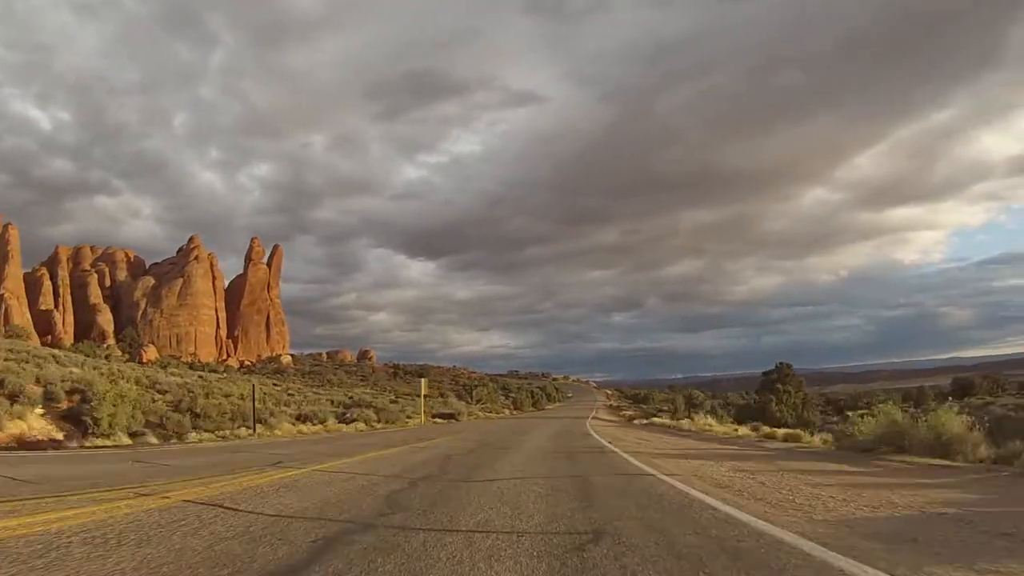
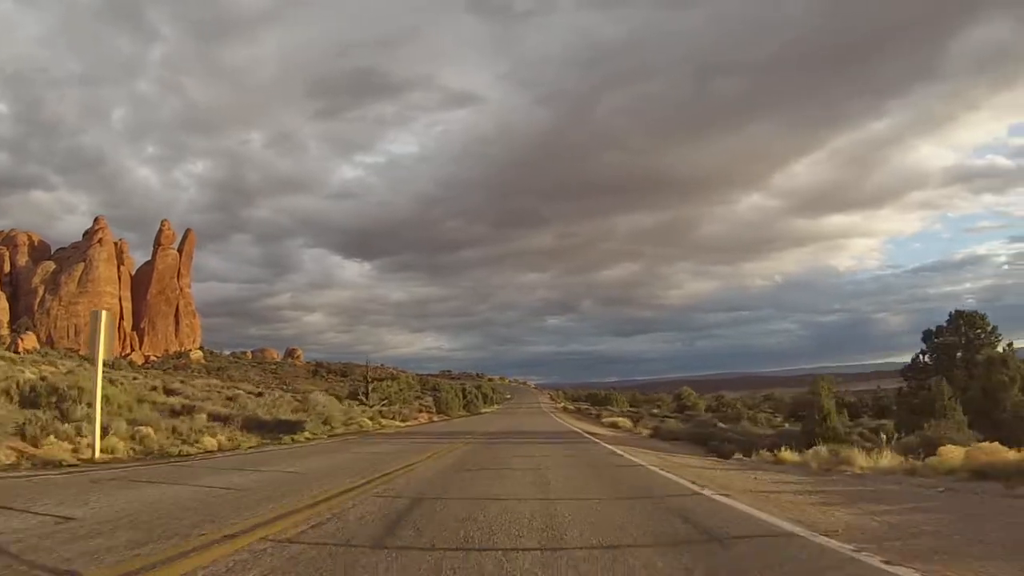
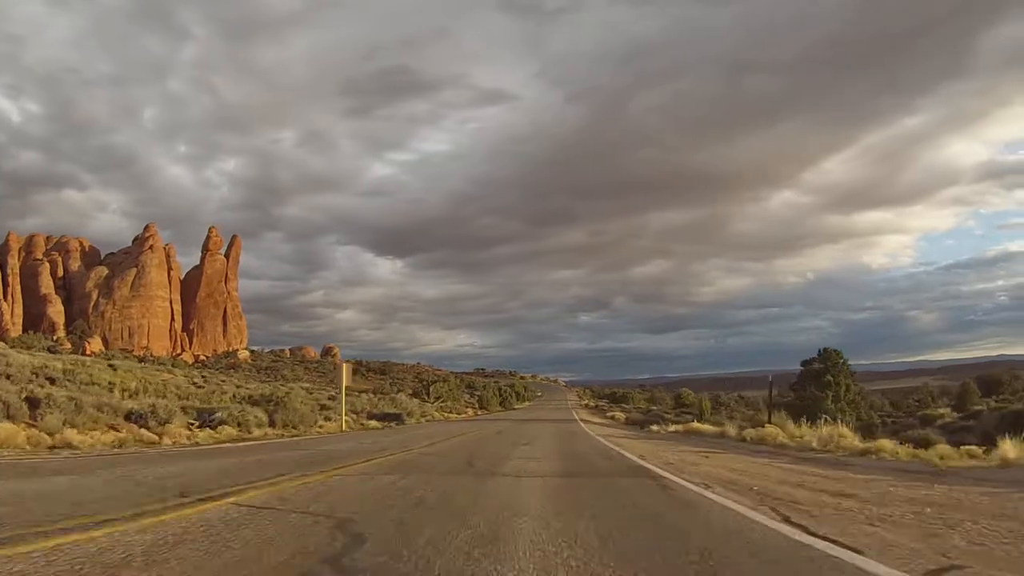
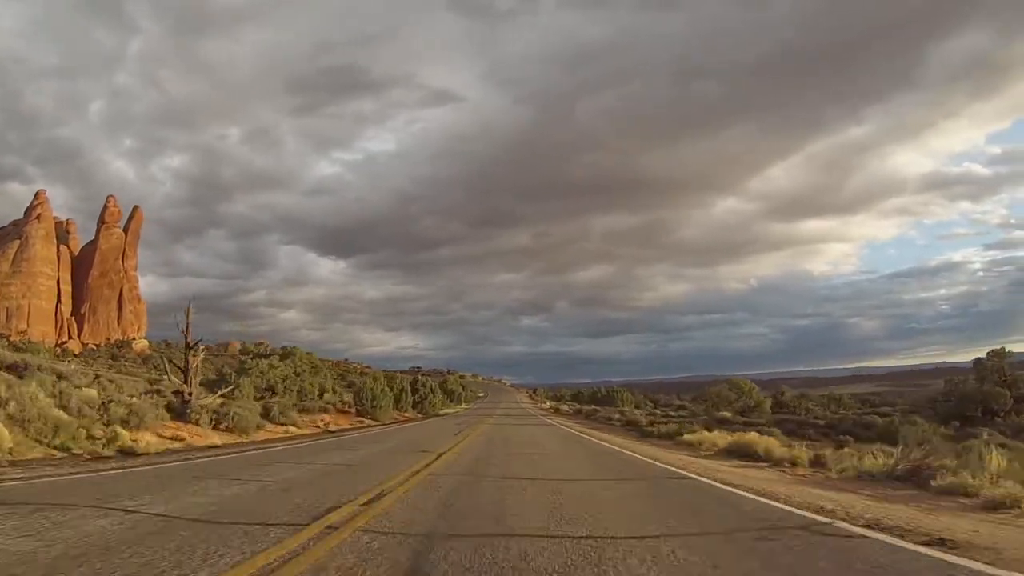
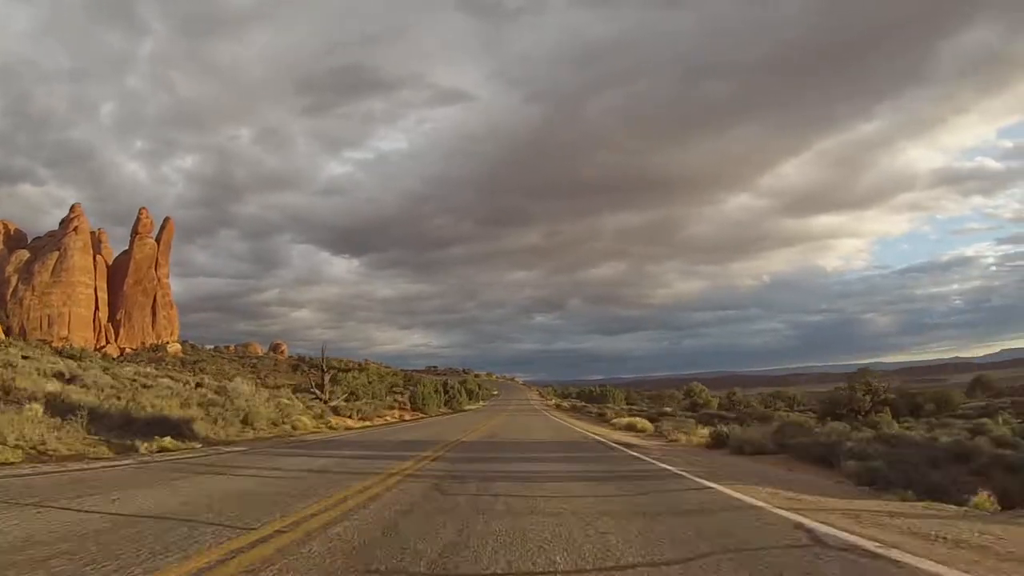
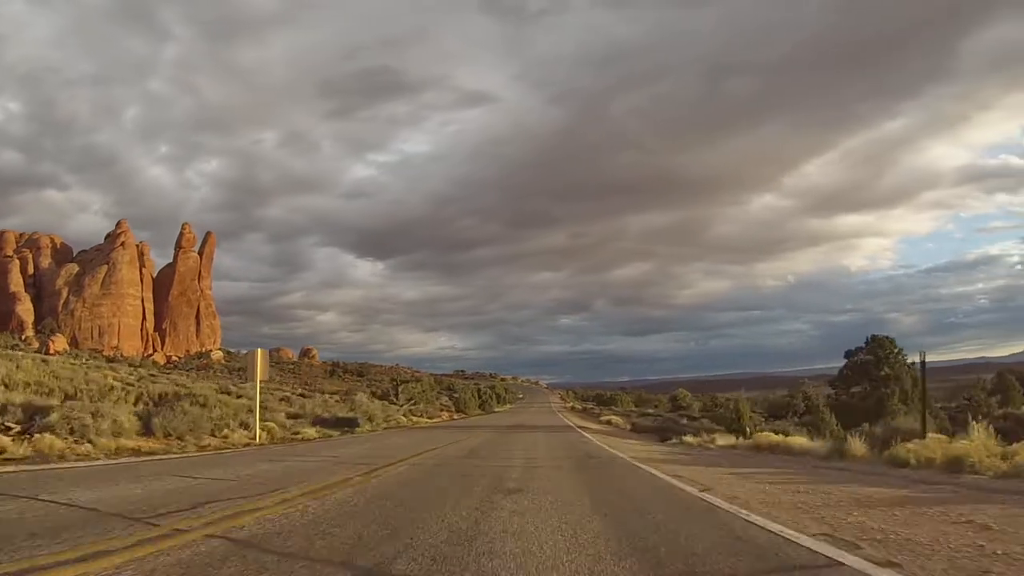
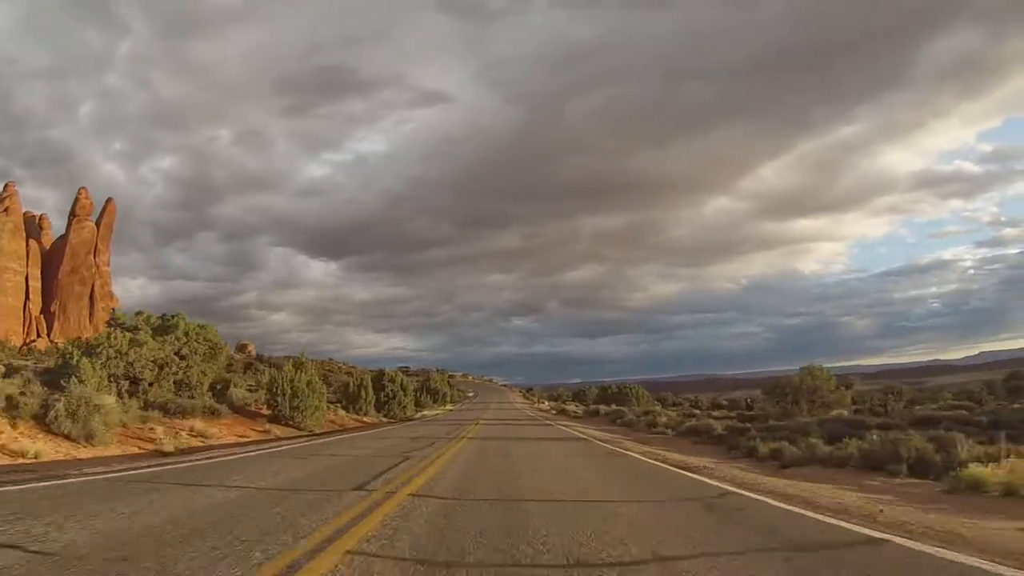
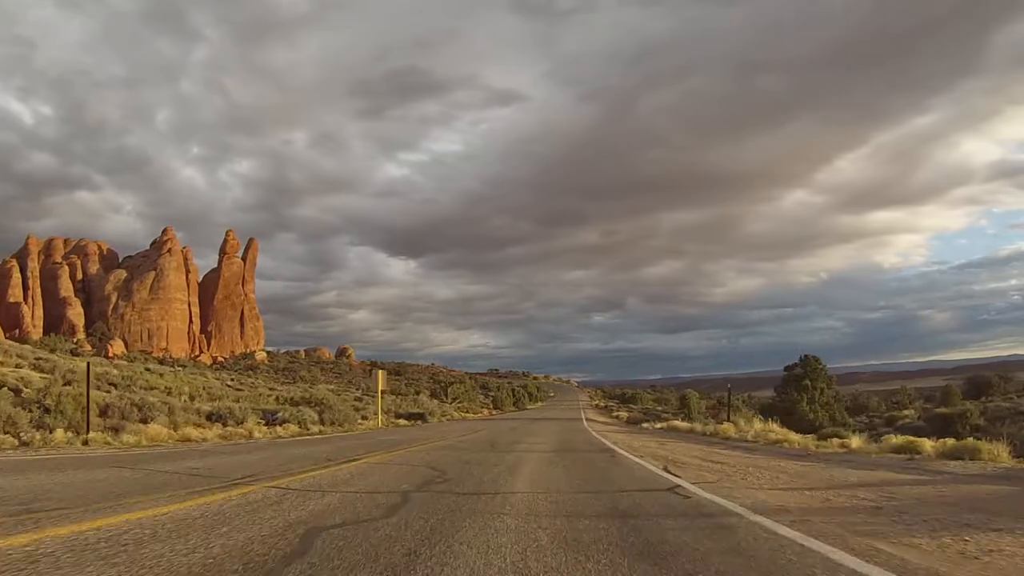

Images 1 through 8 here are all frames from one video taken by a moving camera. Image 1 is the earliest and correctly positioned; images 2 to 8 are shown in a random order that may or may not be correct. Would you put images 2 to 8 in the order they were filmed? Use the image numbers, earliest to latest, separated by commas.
8, 3, 6, 2, 5, 4, 7
